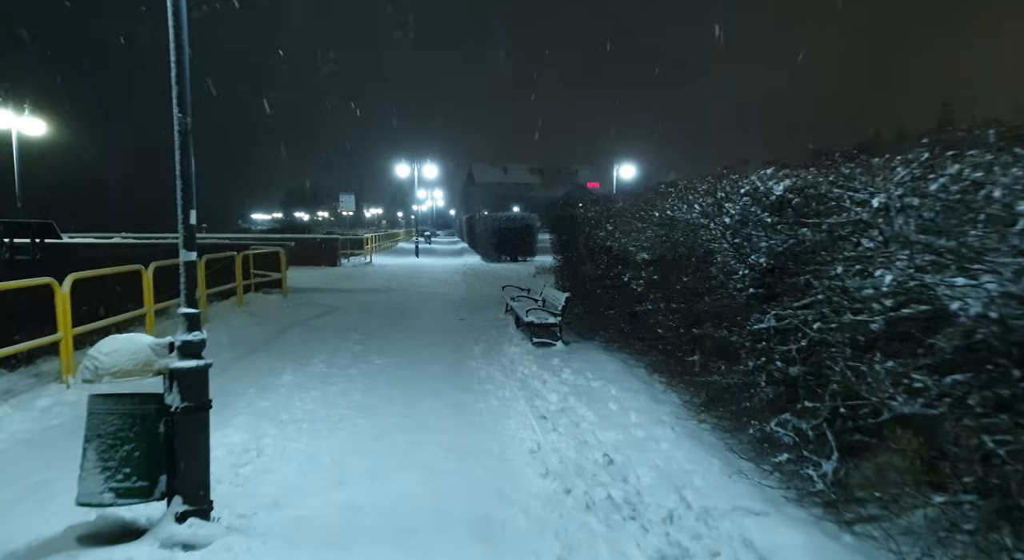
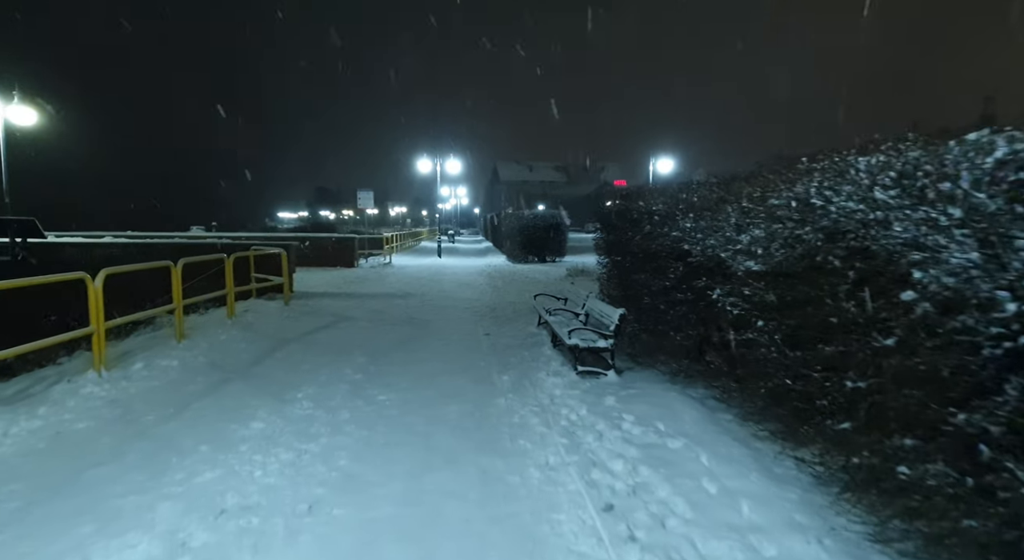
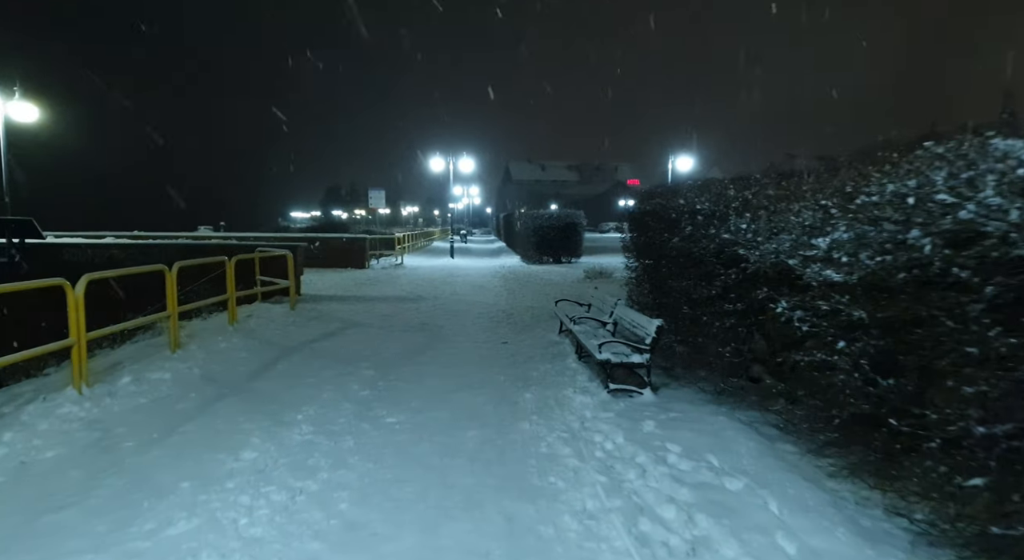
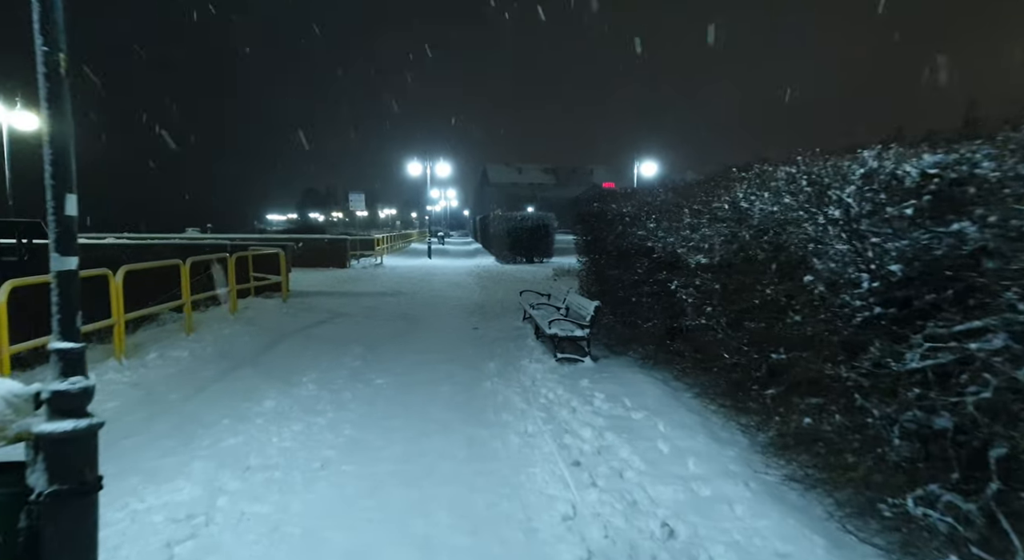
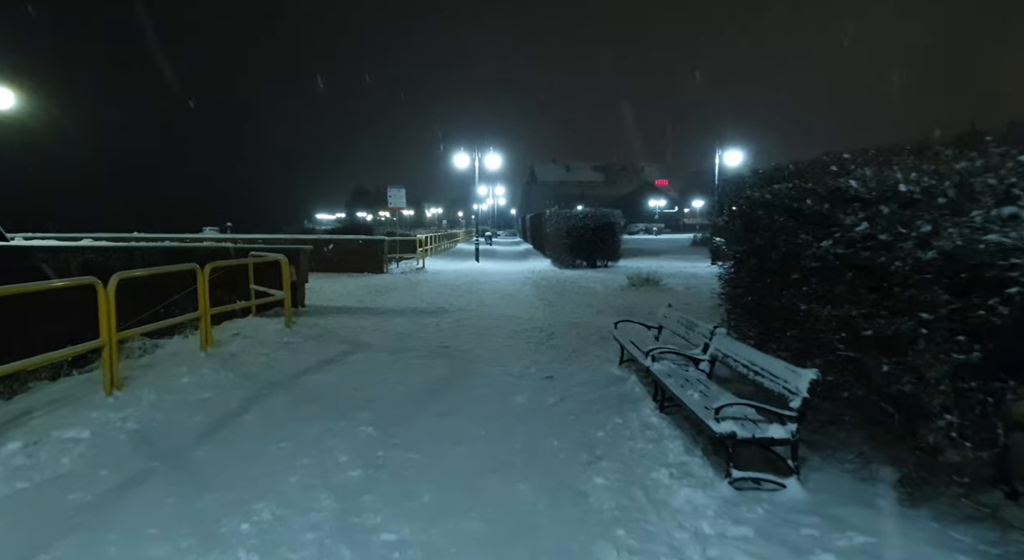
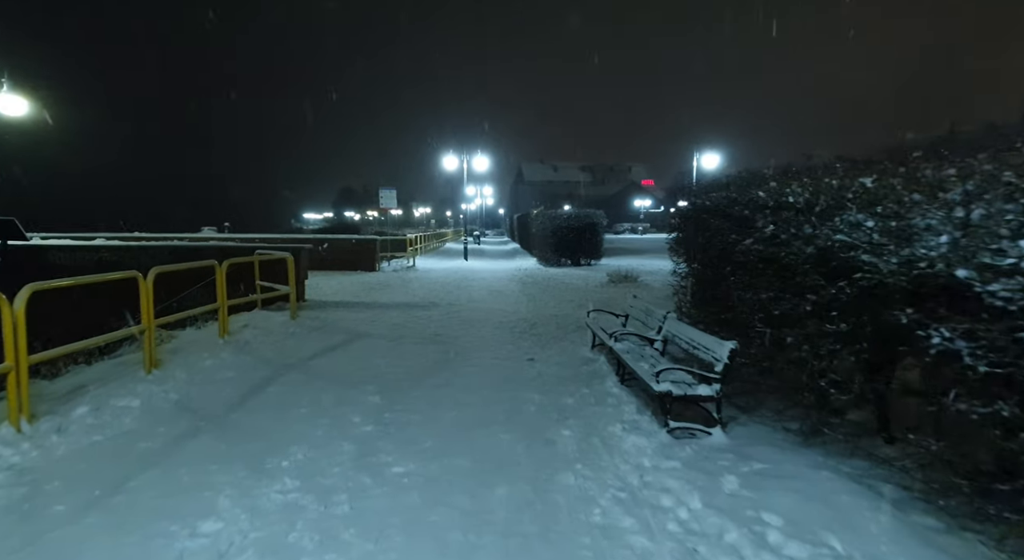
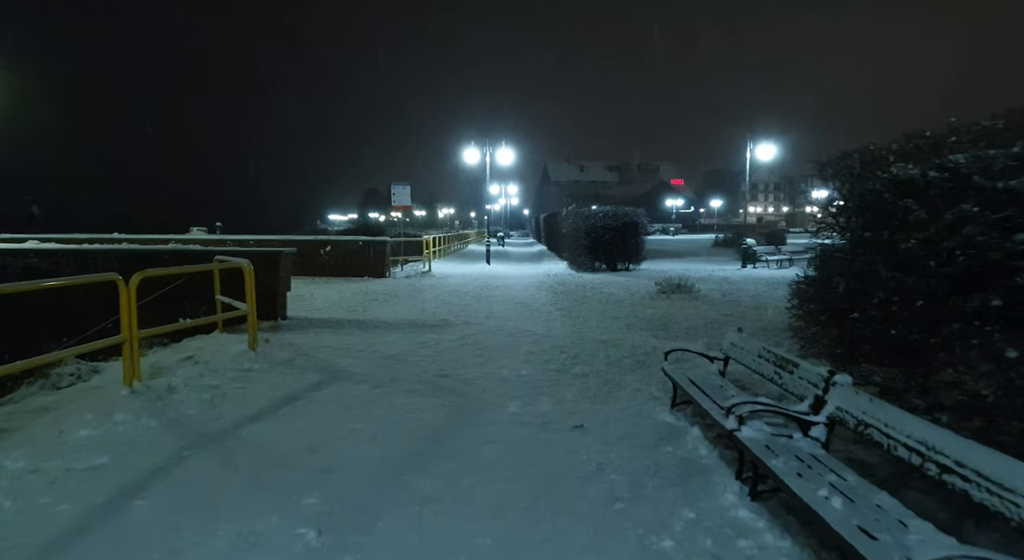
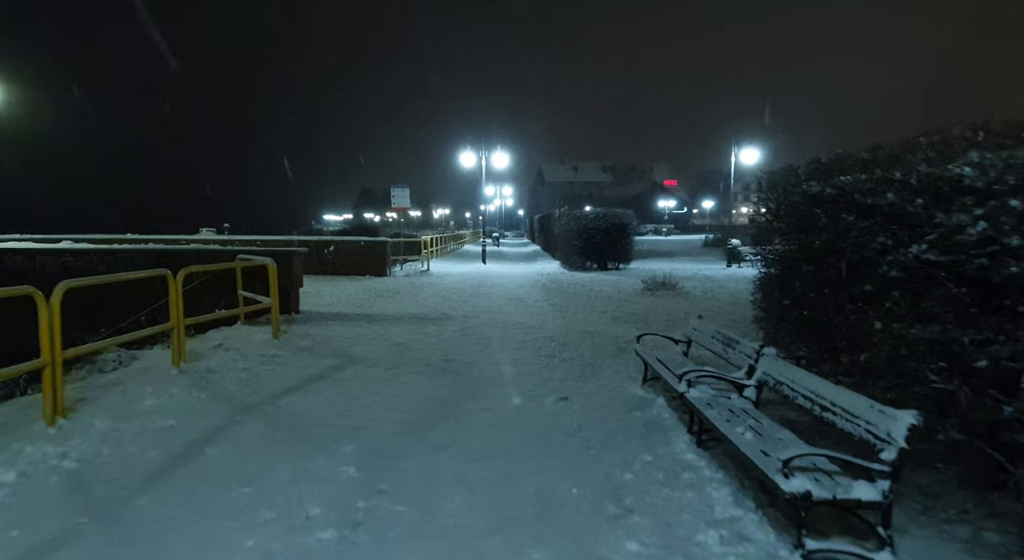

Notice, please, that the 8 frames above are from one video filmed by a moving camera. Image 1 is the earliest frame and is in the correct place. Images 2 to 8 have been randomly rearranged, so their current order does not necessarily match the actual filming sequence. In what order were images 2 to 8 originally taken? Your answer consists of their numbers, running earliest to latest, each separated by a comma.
4, 2, 3, 6, 5, 8, 7
